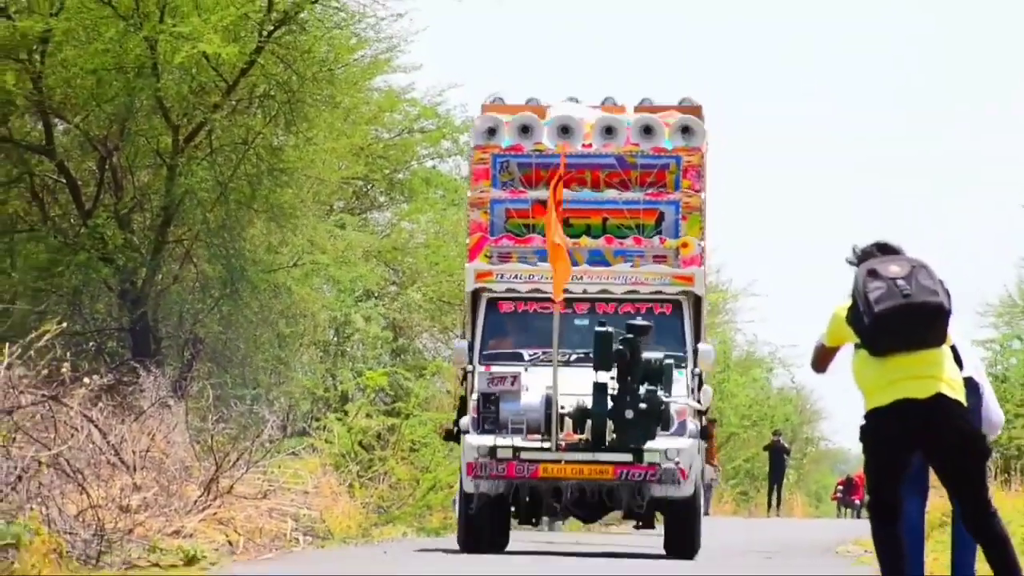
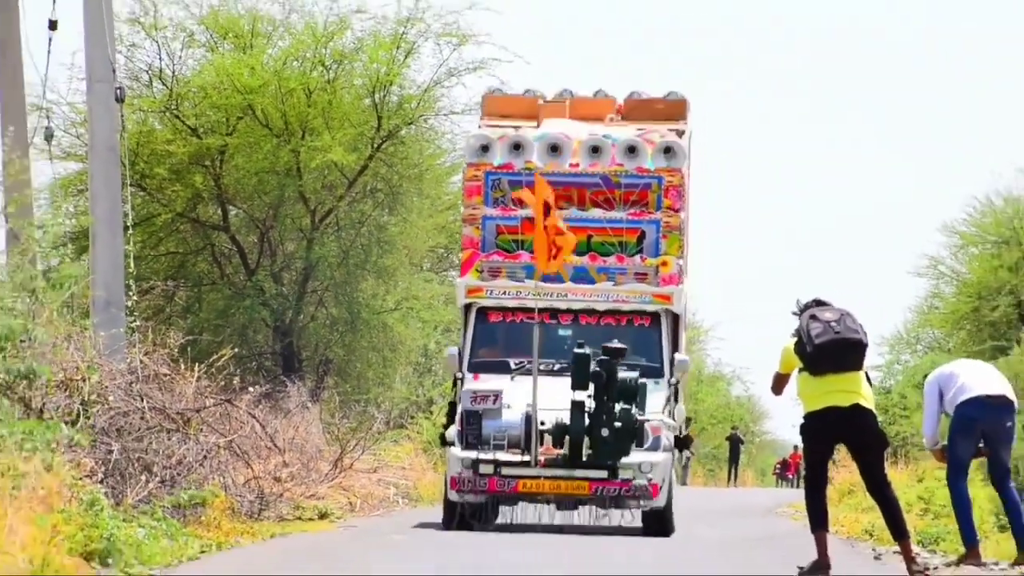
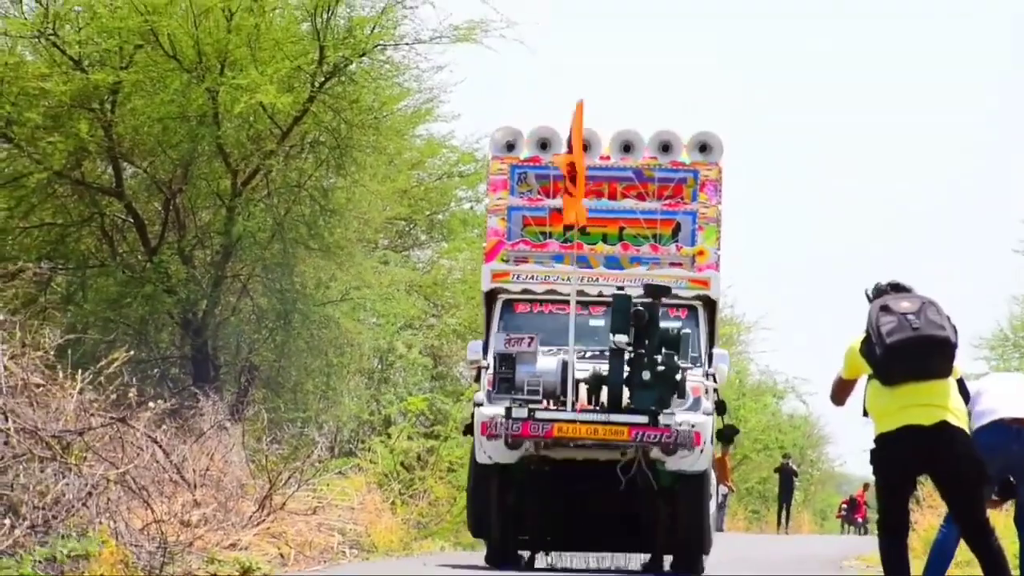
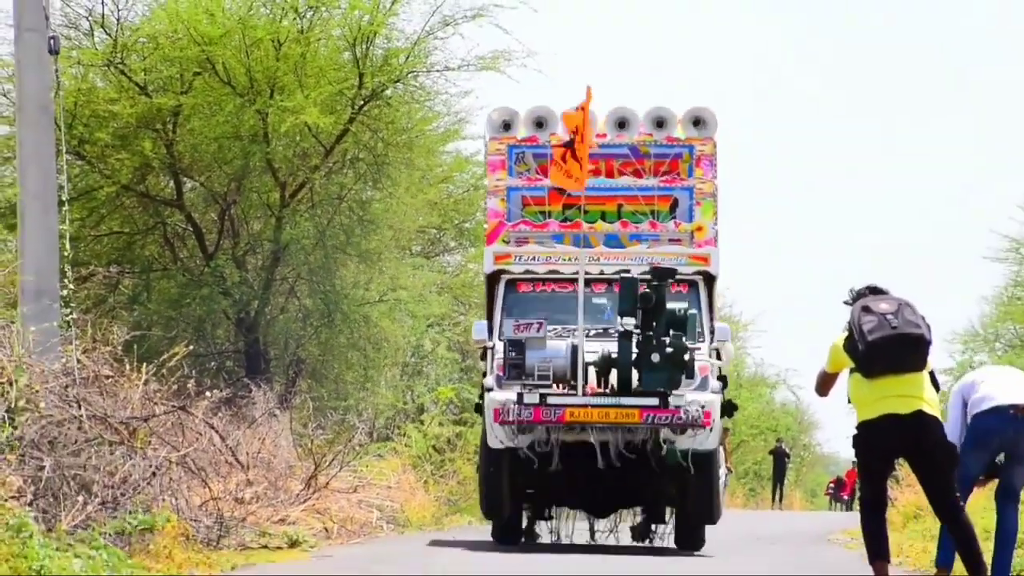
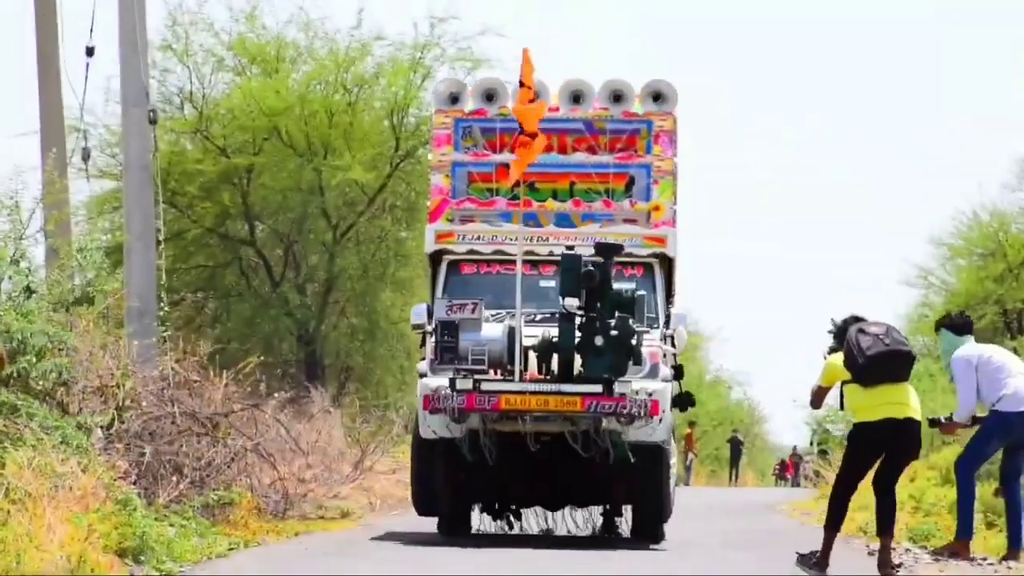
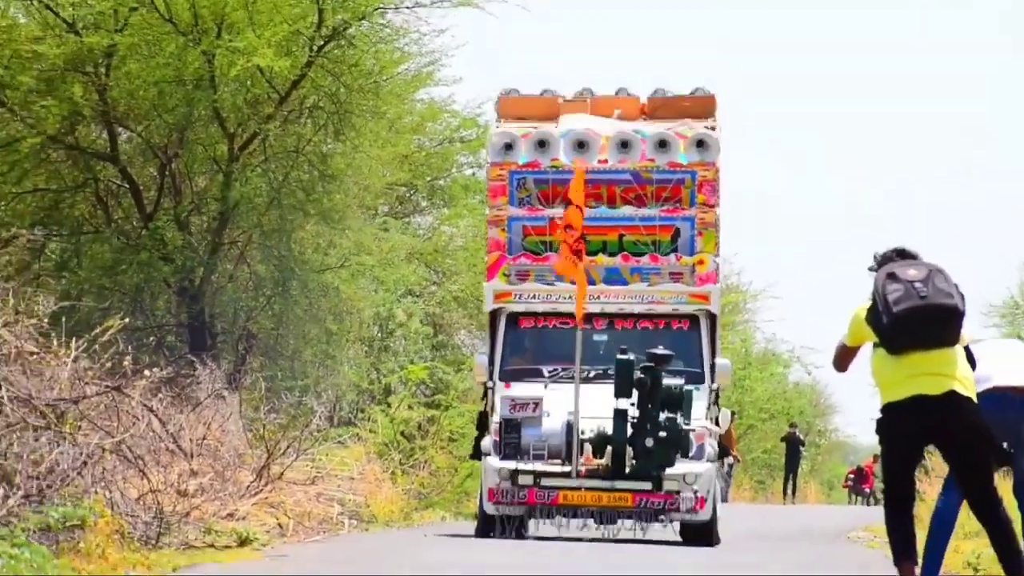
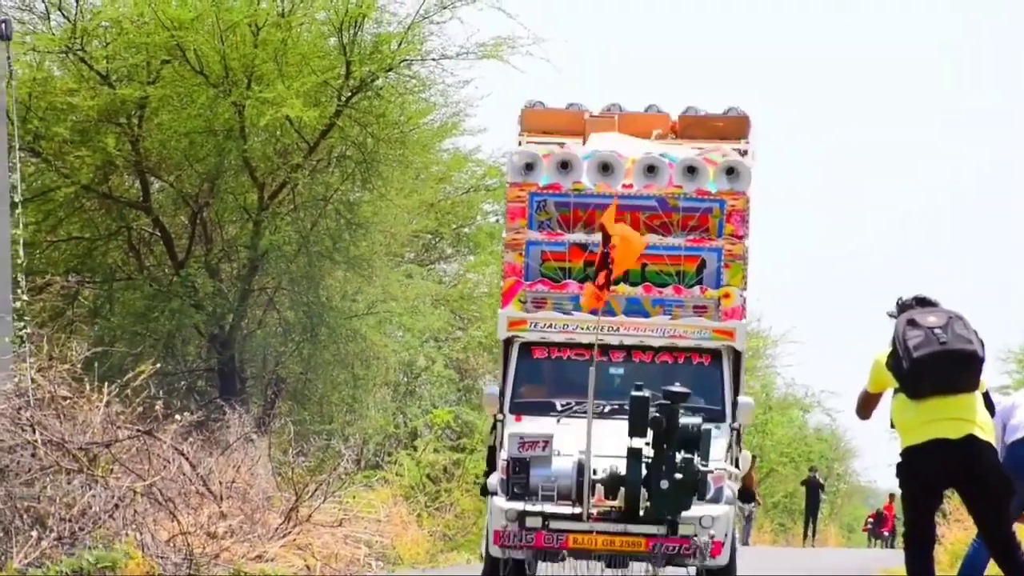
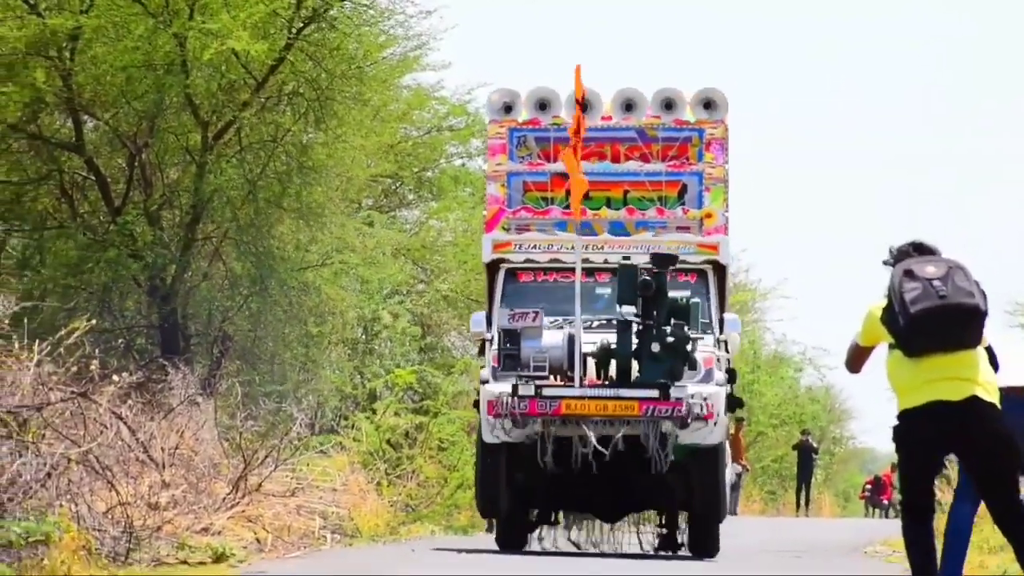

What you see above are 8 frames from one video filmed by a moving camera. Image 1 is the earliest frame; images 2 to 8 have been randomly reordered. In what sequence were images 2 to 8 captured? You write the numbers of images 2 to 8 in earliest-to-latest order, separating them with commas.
8, 6, 3, 7, 4, 2, 5
